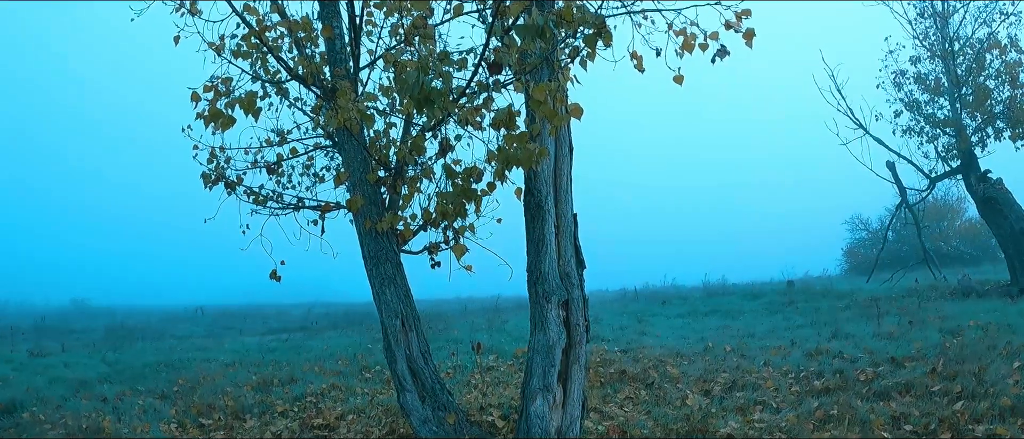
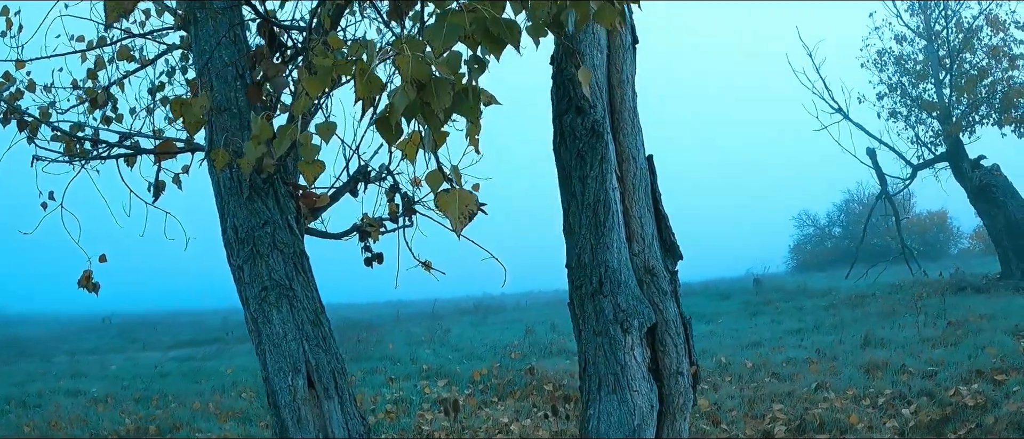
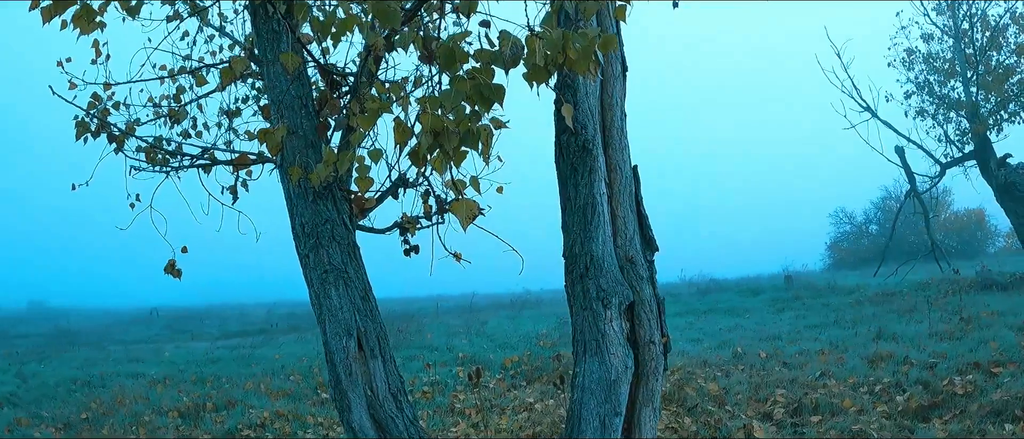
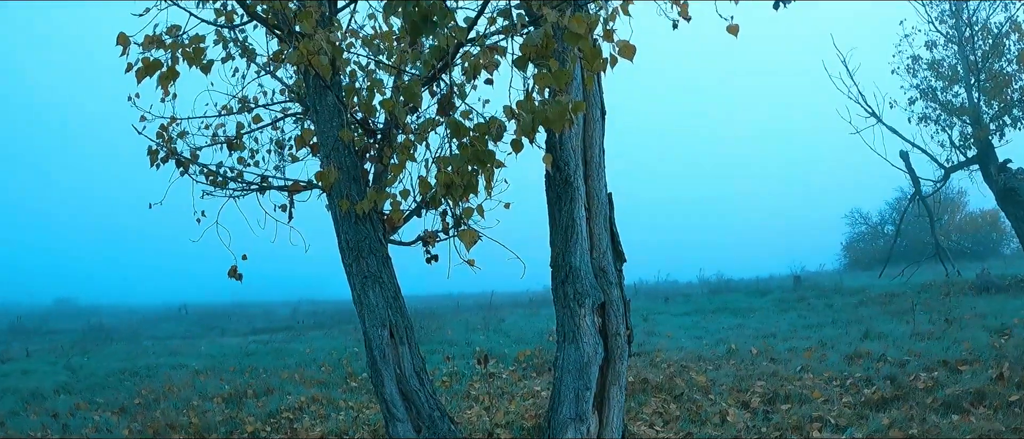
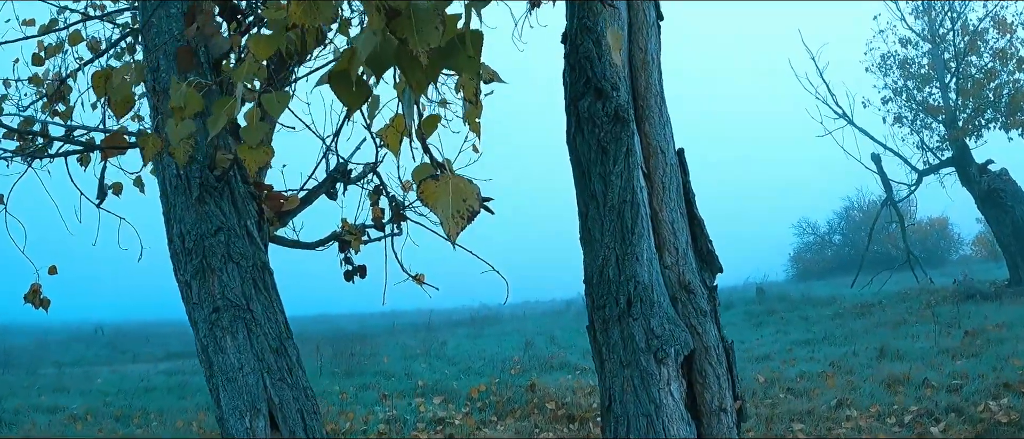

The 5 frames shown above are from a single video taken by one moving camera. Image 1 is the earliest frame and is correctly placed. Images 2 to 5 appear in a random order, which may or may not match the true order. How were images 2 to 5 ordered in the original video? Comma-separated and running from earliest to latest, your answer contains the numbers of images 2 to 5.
4, 3, 2, 5
